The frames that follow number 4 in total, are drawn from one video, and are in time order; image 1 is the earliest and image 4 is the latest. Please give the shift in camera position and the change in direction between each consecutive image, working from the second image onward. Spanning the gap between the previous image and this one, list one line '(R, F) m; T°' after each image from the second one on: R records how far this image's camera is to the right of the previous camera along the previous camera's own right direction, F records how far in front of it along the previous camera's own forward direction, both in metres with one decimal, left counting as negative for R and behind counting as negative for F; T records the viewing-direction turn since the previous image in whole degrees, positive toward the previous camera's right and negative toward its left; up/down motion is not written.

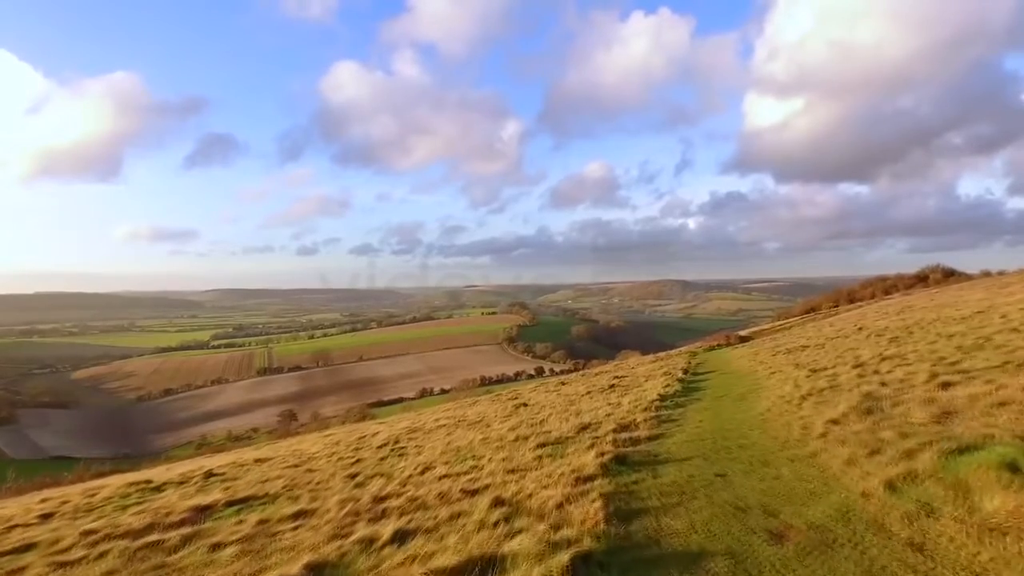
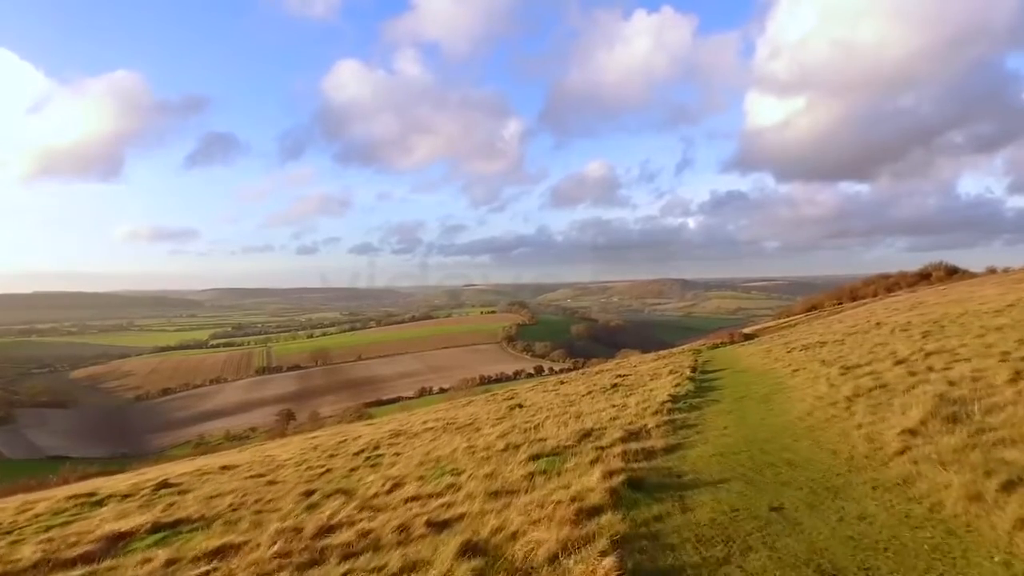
(+0.1, +0.9) m; 0°
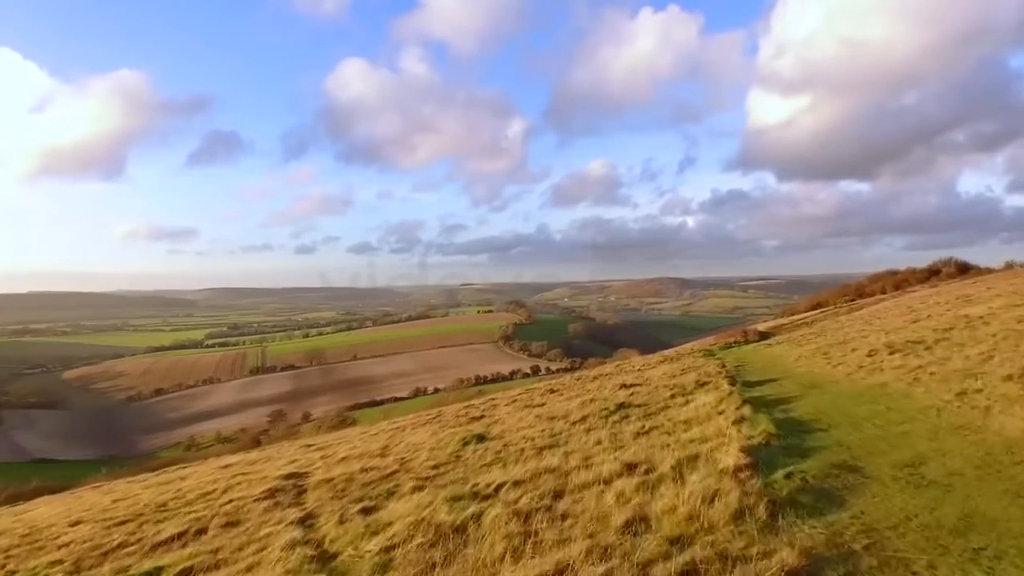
(+0.5, +3.6) m; 0°
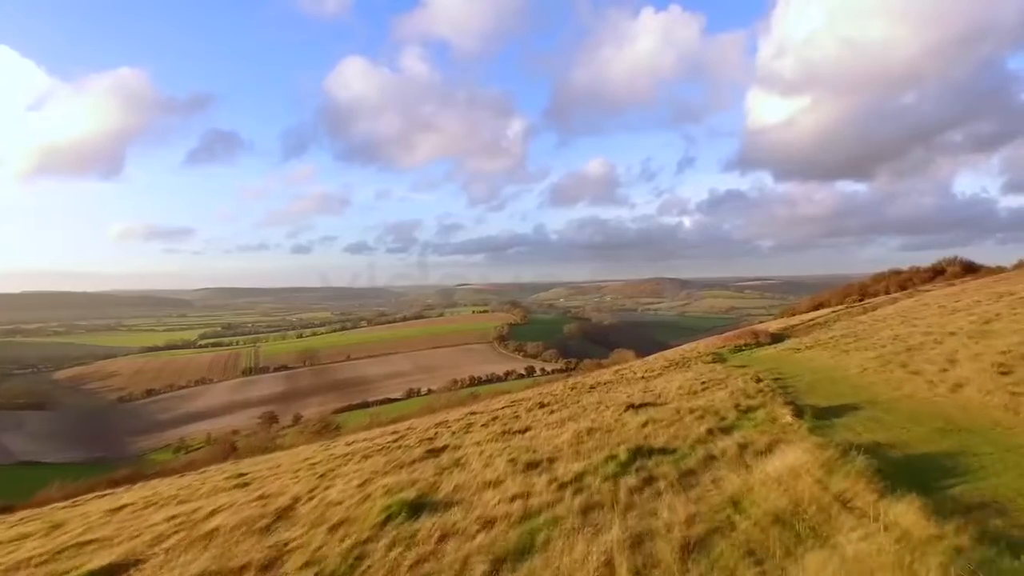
(+0.3, +2.7) m; 0°
